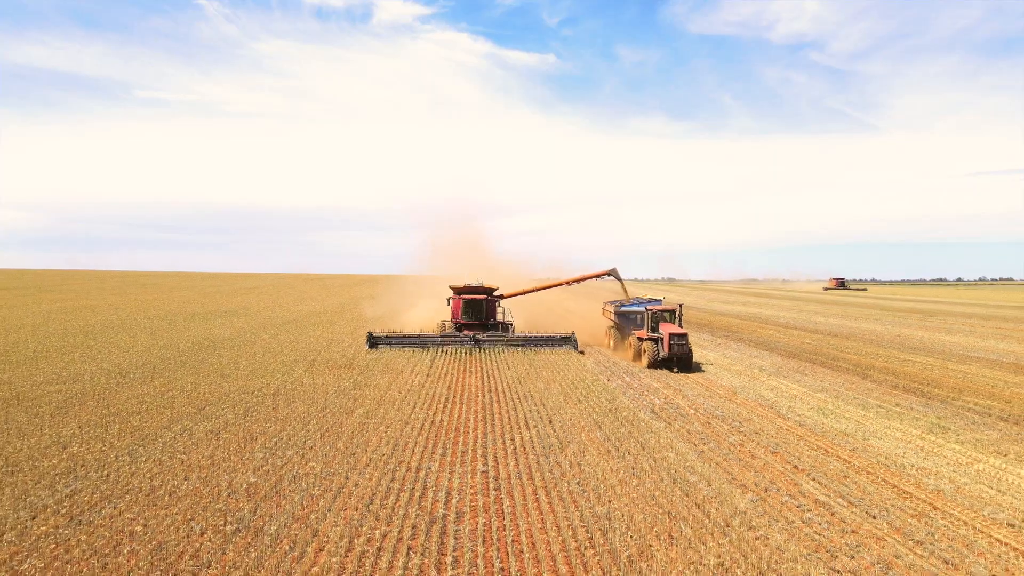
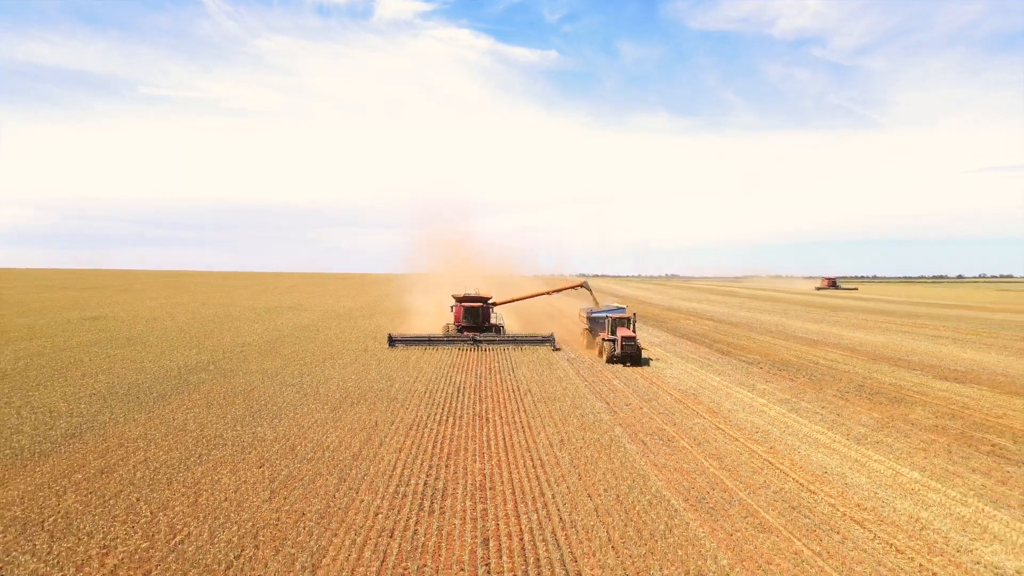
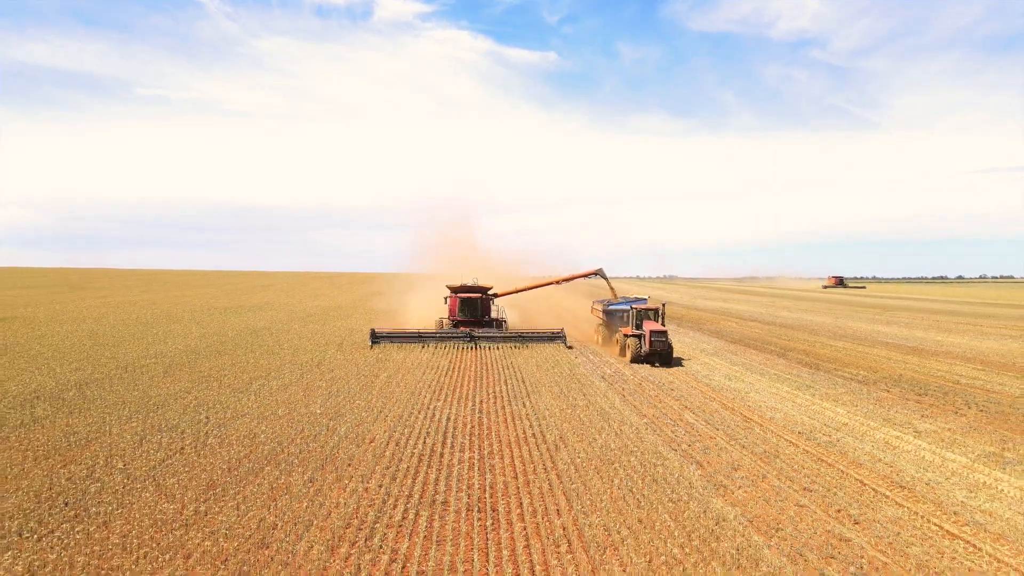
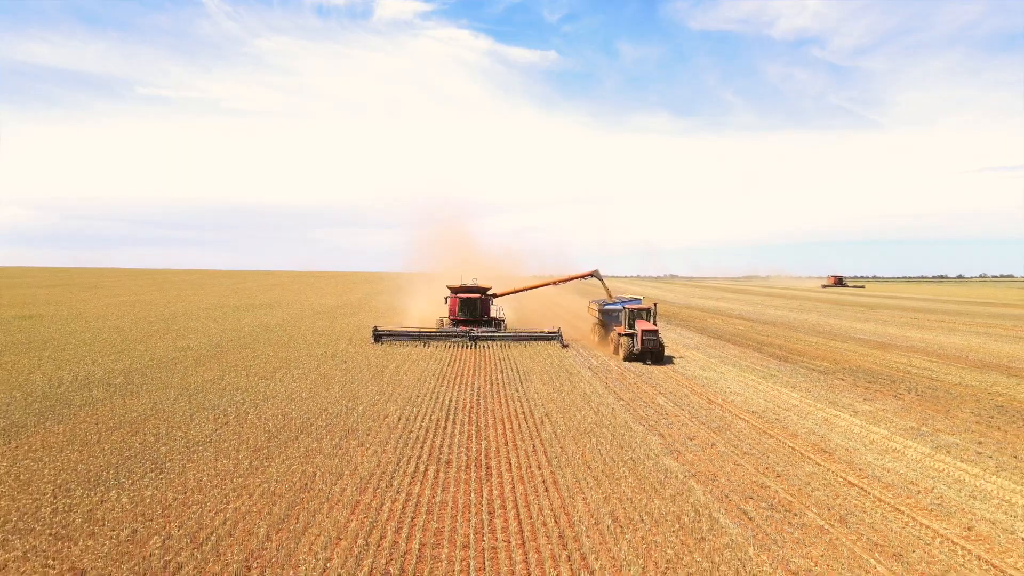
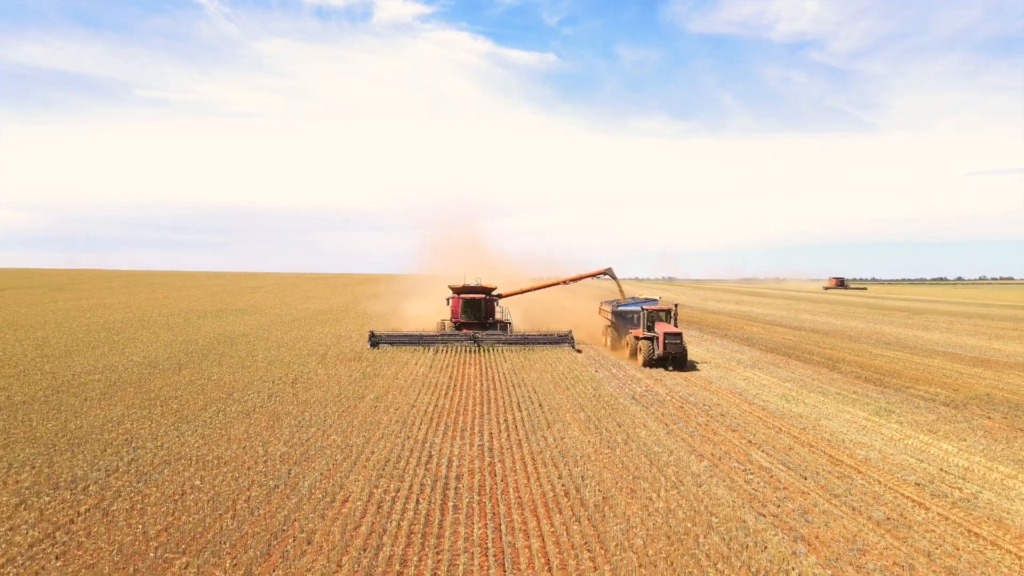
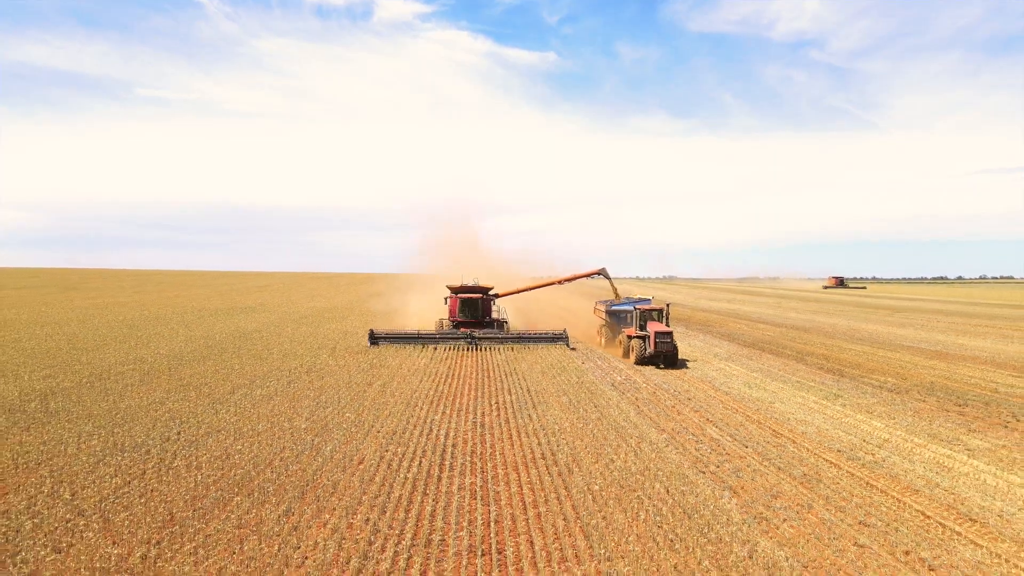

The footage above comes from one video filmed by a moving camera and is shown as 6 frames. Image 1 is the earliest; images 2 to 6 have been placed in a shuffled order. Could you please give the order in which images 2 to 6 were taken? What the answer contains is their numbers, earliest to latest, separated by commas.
5, 6, 3, 4, 2
